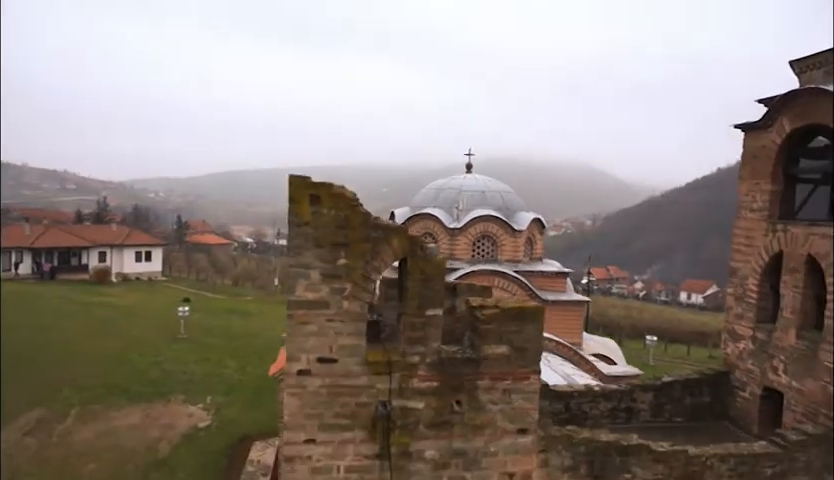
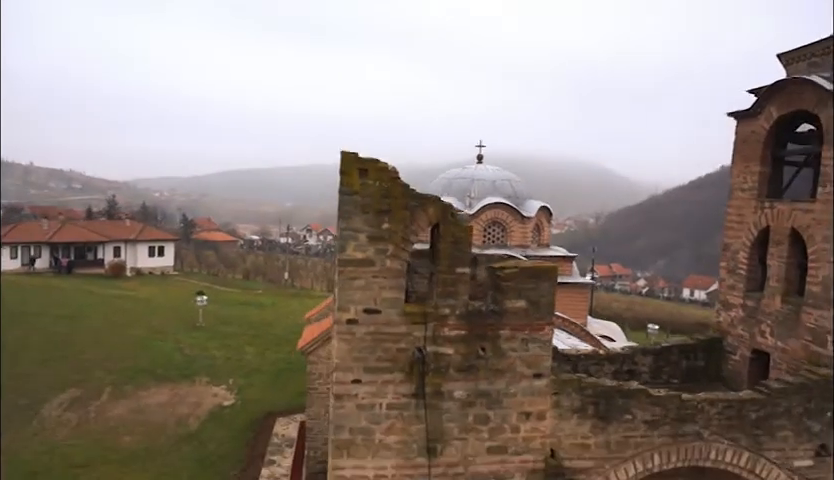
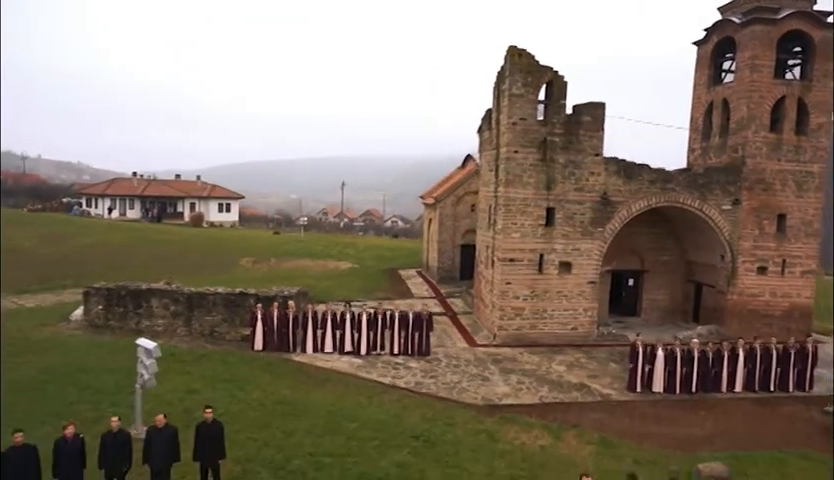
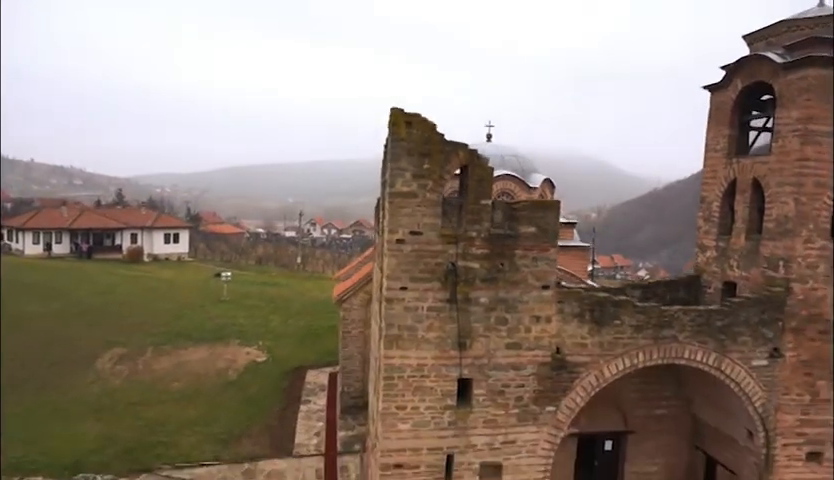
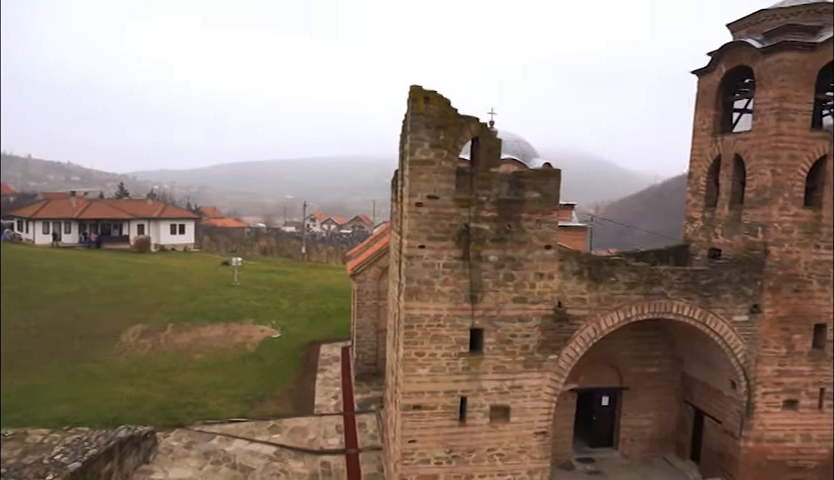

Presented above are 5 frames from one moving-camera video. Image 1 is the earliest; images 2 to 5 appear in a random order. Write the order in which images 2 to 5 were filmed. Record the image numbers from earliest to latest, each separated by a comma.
2, 4, 5, 3
